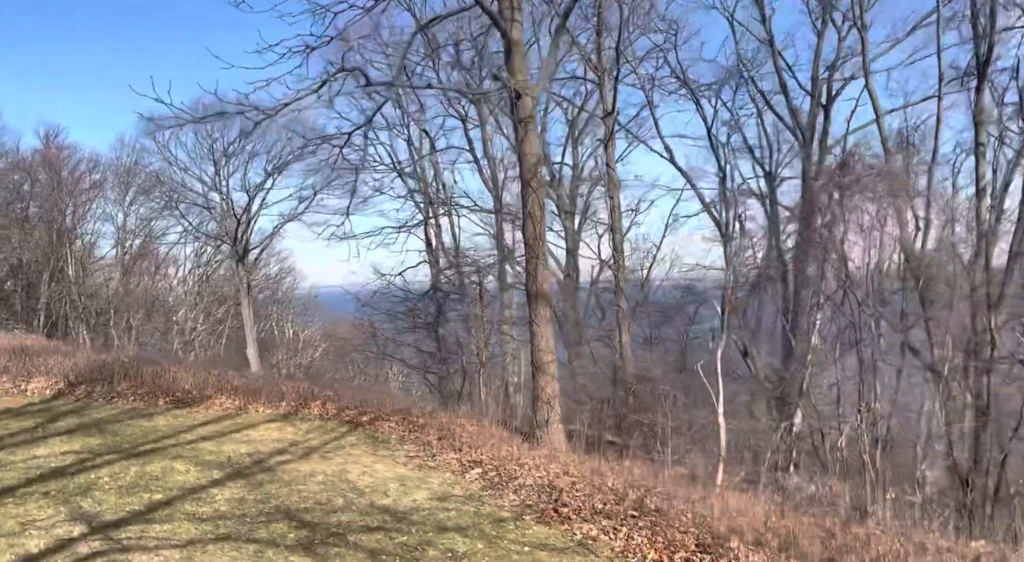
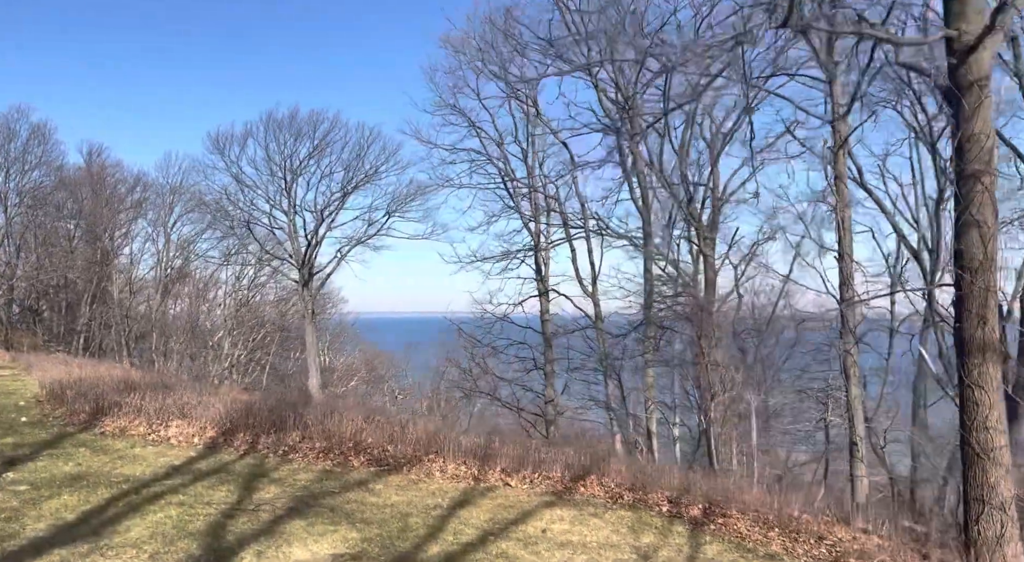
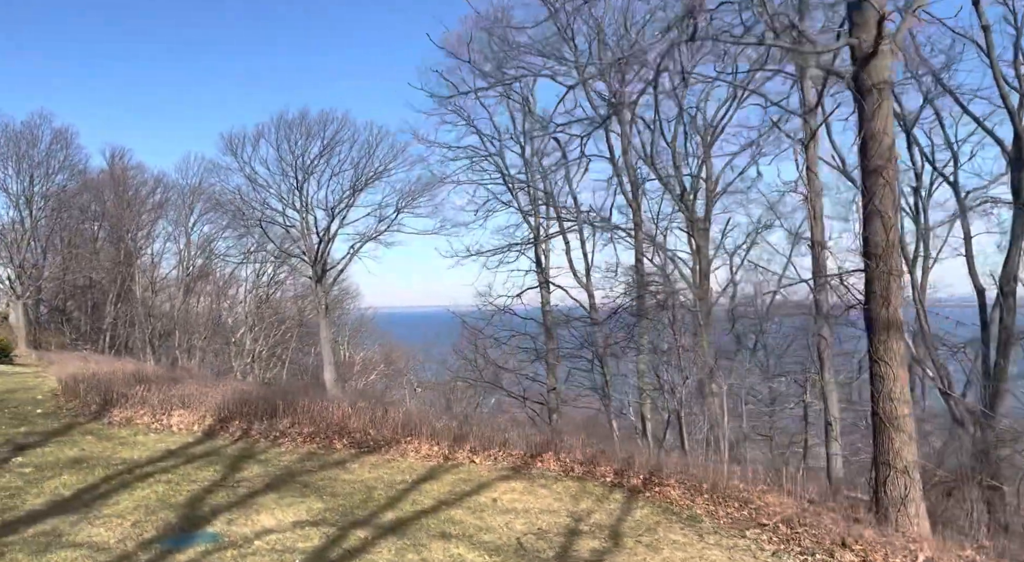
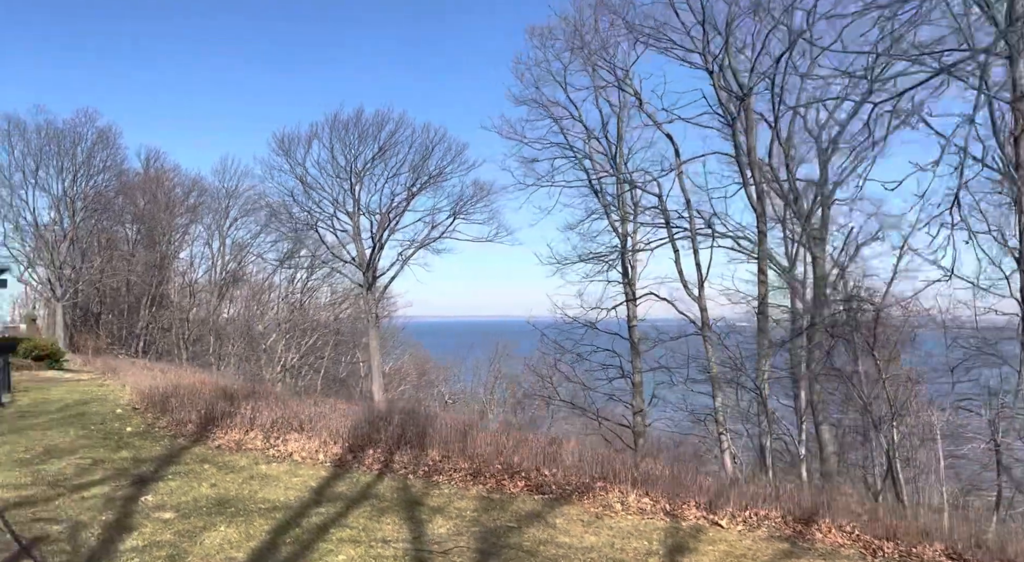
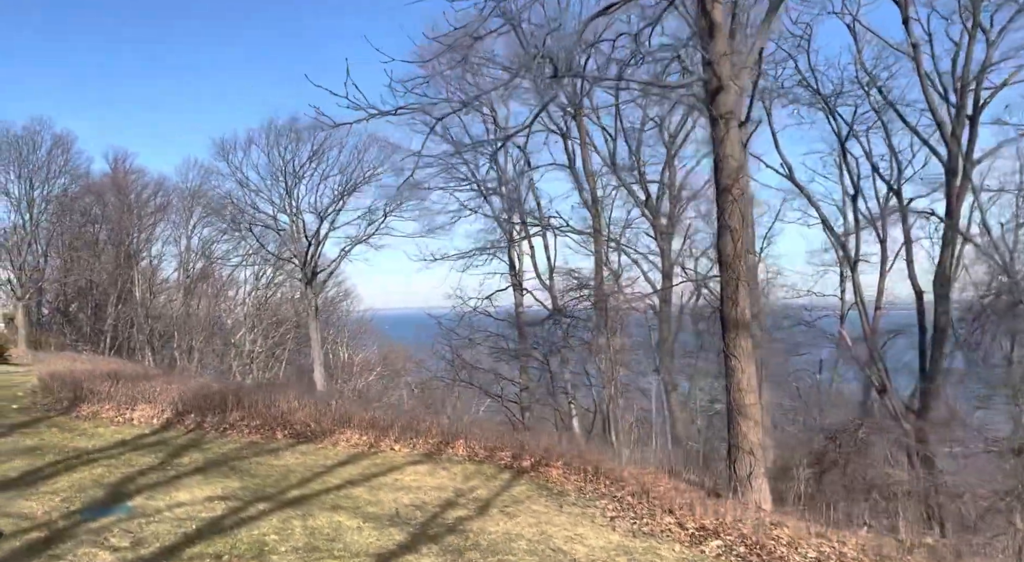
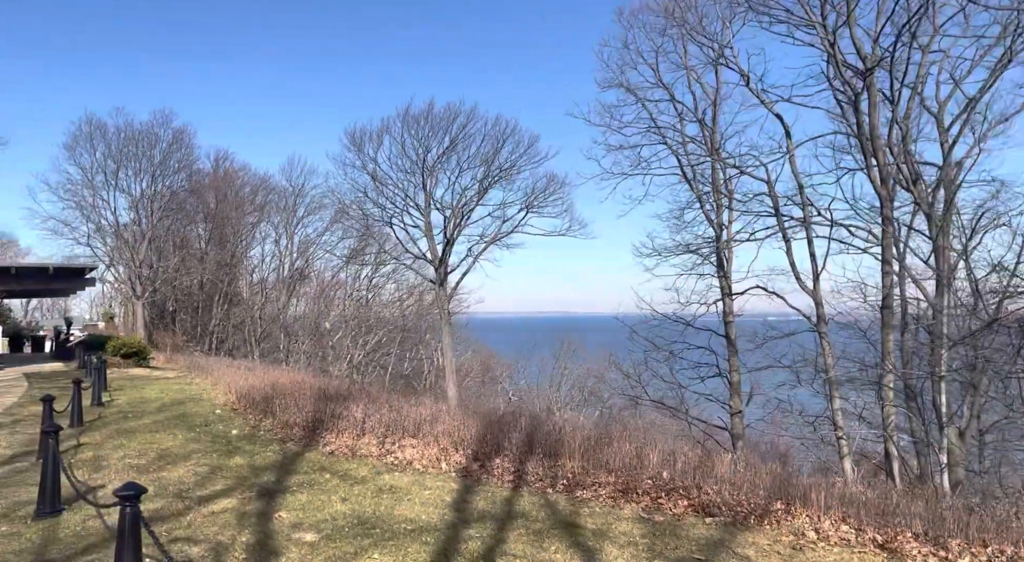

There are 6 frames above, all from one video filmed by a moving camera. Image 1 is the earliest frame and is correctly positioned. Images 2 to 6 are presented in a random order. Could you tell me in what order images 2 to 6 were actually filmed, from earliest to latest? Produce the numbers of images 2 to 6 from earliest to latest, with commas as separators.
5, 3, 2, 4, 6
